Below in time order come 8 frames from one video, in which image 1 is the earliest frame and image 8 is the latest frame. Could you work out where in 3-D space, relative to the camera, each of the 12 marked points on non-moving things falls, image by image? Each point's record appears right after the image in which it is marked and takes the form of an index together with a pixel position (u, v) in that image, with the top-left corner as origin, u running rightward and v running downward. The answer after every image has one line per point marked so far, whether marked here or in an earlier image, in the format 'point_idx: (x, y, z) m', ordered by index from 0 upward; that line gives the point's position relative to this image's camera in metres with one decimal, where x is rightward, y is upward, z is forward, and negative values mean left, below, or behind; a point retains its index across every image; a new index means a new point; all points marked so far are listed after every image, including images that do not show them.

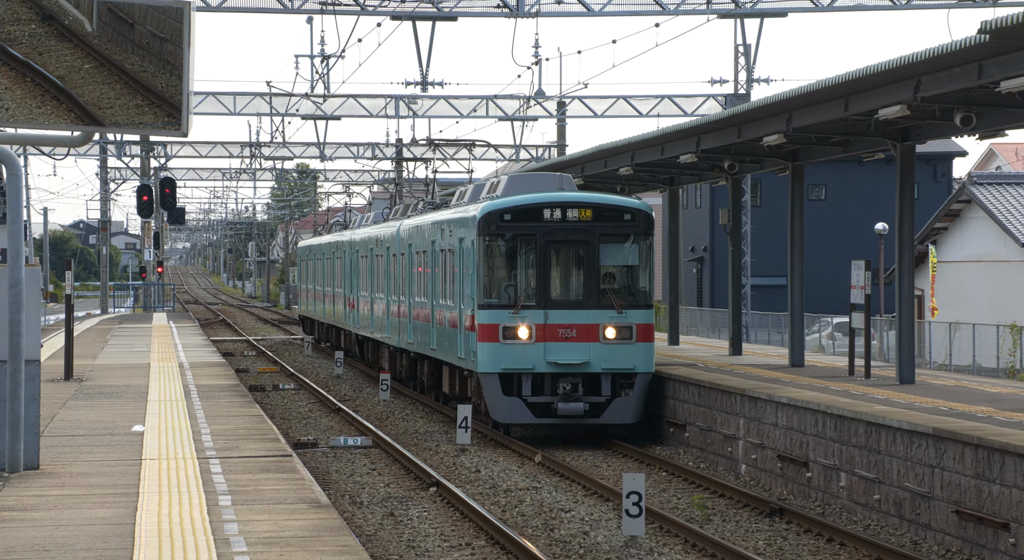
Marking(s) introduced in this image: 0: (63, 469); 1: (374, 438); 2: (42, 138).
0: (-3.5, -1.5, +12.2) m
1: (-1.3, -1.5, +15.4) m
2: (-3.4, +1.0, +10.8) m
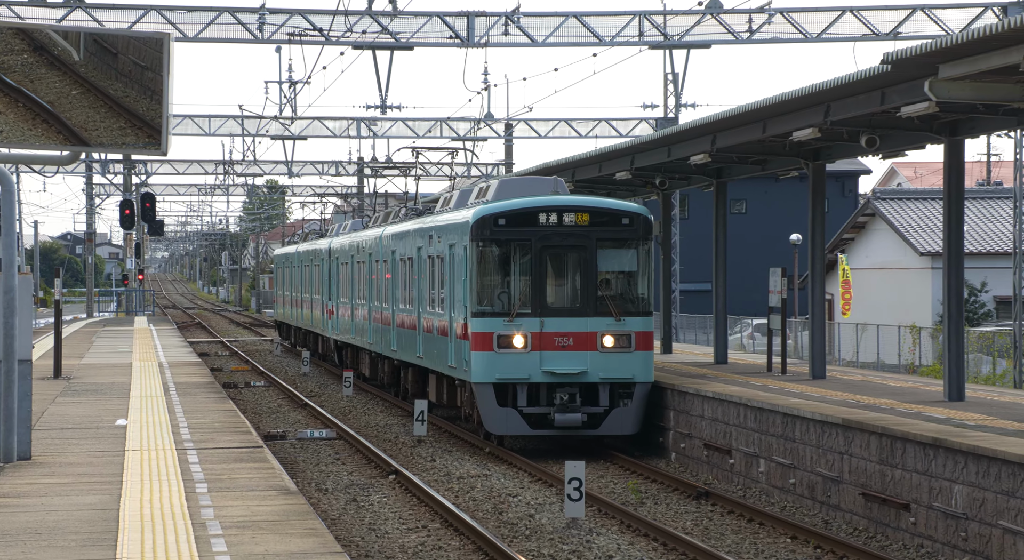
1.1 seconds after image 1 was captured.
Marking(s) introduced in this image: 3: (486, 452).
0: (-3.9, -1.5, +13.2) m
1: (-1.8, -1.5, +16.4) m
2: (-3.8, +1.0, +11.7) m
3: (-0.3, -1.8, +15.1) m
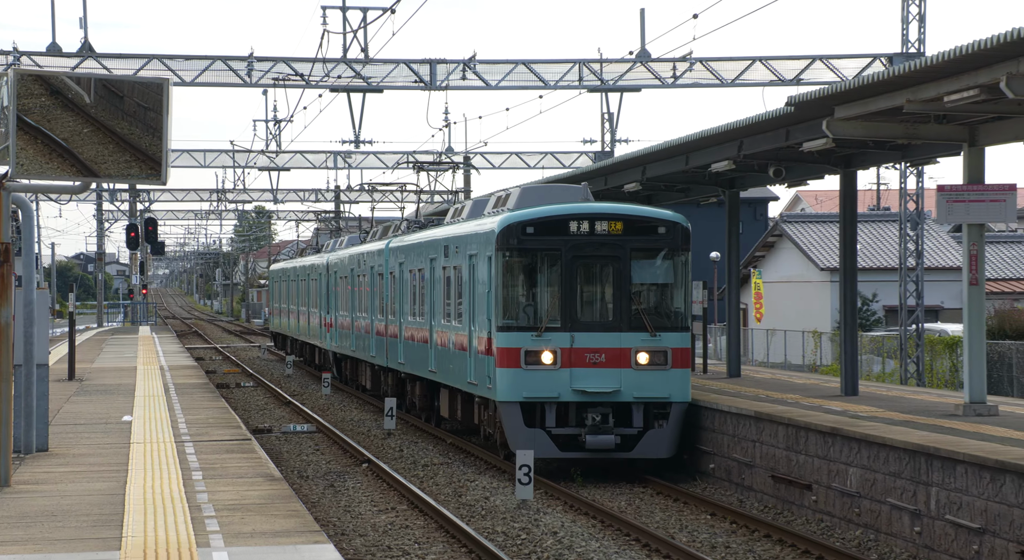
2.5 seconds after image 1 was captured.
0: (-4.3, -1.7, +14.9) m
1: (-2.3, -1.7, +18.1) m
2: (-4.2, +0.8, +13.4) m
3: (-0.7, -1.9, +16.8) m
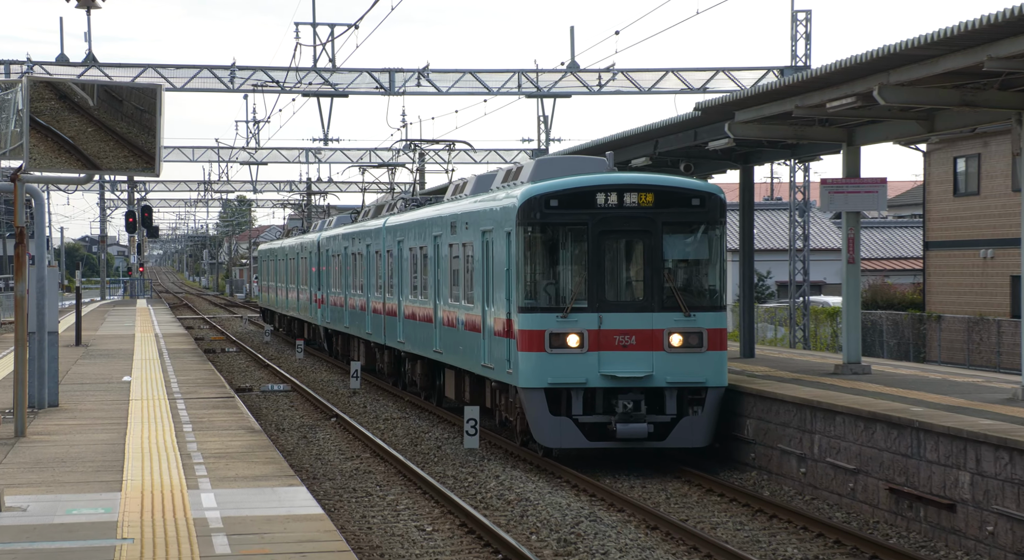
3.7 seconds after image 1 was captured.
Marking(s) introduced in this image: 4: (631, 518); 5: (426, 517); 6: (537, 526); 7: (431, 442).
0: (-4.9, -1.4, +16.9) m
1: (-3.0, -1.4, +20.2) m
2: (-4.8, +1.1, +15.4) m
3: (-1.4, -1.7, +19.0) m
4: (+1.2, -2.4, +14.8) m
5: (-0.9, -2.4, +14.8) m
6: (+0.3, -2.5, +14.6) m
7: (-0.9, -1.9, +17.0) m
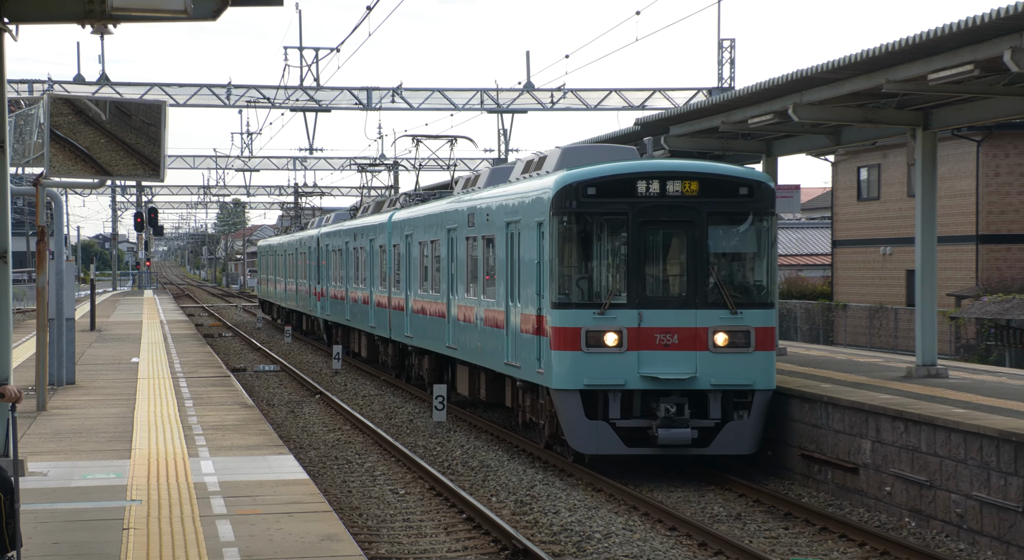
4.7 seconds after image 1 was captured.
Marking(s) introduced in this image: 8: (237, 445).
0: (-5.4, -1.4, +19.0) m
1: (-3.5, -1.3, +22.2) m
2: (-5.2, +1.1, +17.5) m
3: (-1.9, -1.6, +21.1) m
4: (+0.8, -2.3, +17.0) m
5: (-1.3, -2.3, +16.9) m
6: (-0.2, -2.4, +16.7) m
7: (-1.4, -1.8, +19.1) m
8: (-3.2, -1.9, +17.3) m
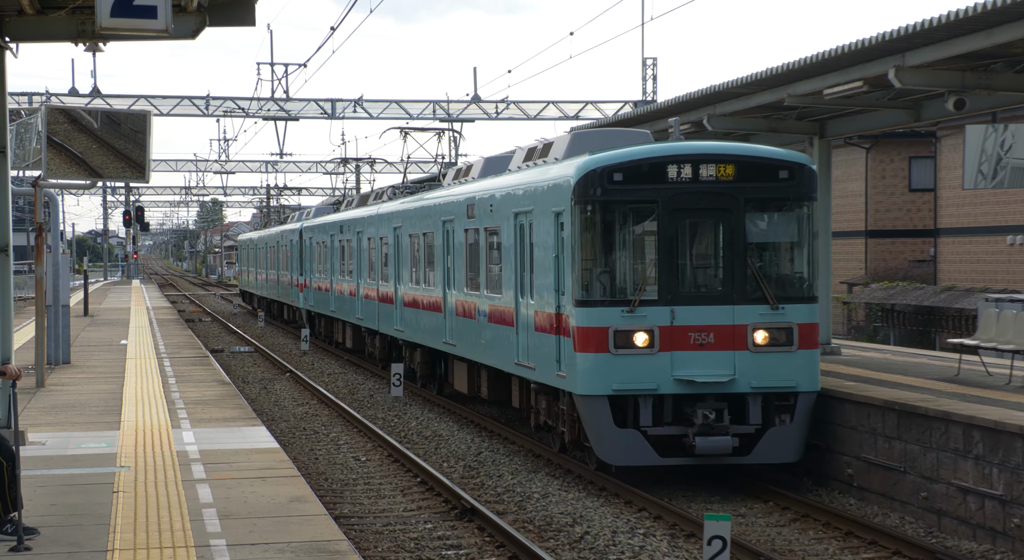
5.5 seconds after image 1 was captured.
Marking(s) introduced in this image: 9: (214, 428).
0: (-6.1, -1.2, +21.0) m
1: (-4.3, -1.2, +24.4) m
2: (-5.9, +1.3, +19.5) m
3: (-2.6, -1.4, +23.2) m
4: (+0.1, -2.2, +19.2) m
5: (-2.0, -2.2, +19.1) m
6: (-0.8, -2.3, +18.9) m
7: (-2.1, -1.7, +21.3) m
8: (-3.9, -1.8, +19.4) m
9: (-3.8, -1.9, +19.0) m
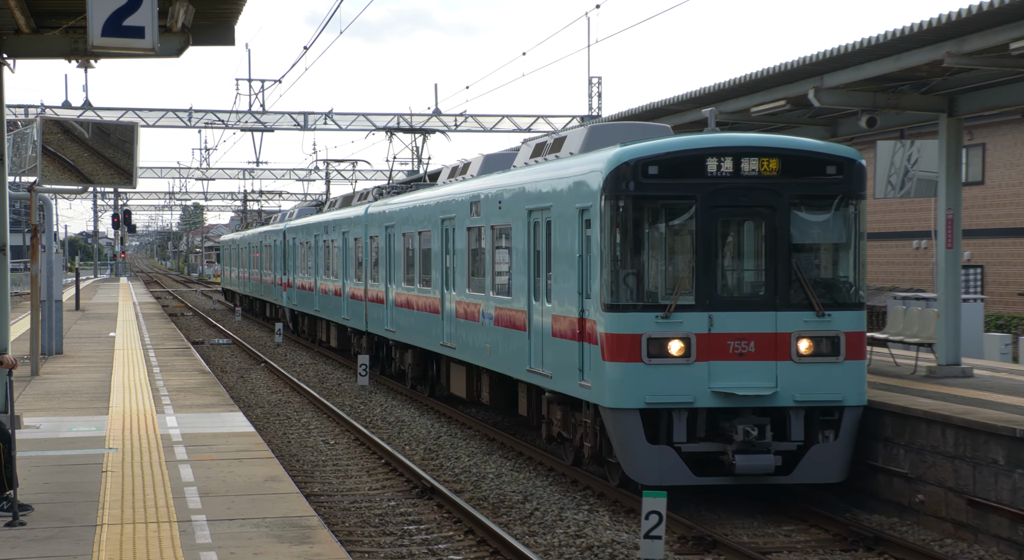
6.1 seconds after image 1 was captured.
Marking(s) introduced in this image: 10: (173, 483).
0: (-6.8, -1.2, +22.8) m
1: (-5.0, -1.2, +26.1) m
2: (-6.5, +1.3, +21.3) m
3: (-3.3, -1.4, +25.0) m
4: (-0.5, -2.2, +21.1) m
5: (-2.6, -2.2, +20.9) m
6: (-1.4, -2.2, +20.8) m
7: (-2.8, -1.6, +23.1) m
8: (-4.5, -1.8, +21.2) m
9: (-4.5, -1.9, +20.8) m
10: (-4.1, -2.4, +17.9) m
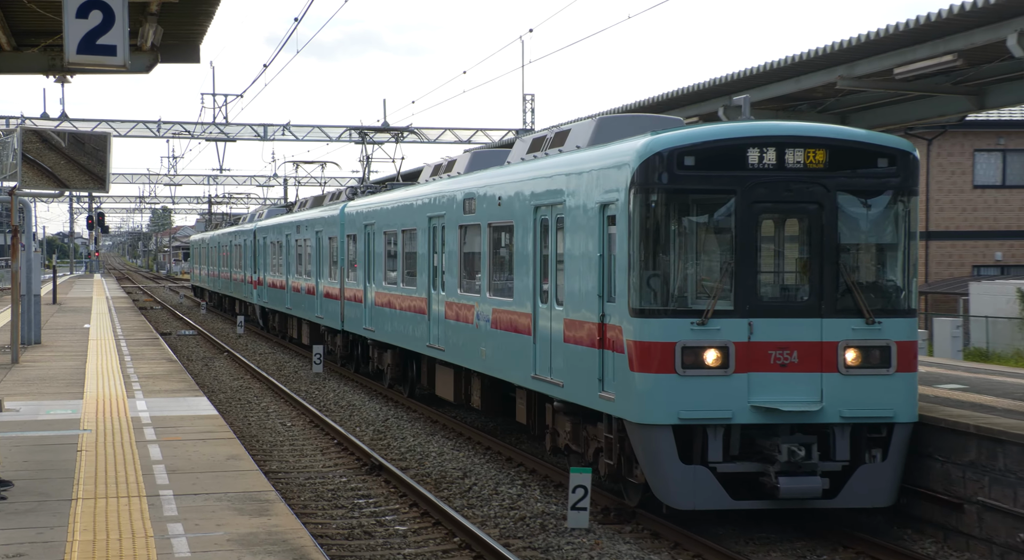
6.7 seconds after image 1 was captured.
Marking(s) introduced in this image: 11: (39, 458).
0: (-7.8, -1.1, +24.7) m
1: (-6.2, -1.1, +28.2) m
2: (-7.5, +1.4, +23.2) m
3: (-4.4, -1.3, +27.1) m
4: (-1.4, -2.1, +23.3) m
5: (-3.5, -2.1, +23.0) m
6: (-2.4, -2.2, +23.0) m
7: (-3.8, -1.6, +25.2) m
8: (-5.5, -1.7, +23.2) m
9: (-5.4, -1.8, +22.9) m
10: (-4.9, -2.4, +20.0) m
11: (-6.3, -2.4, +20.0) m
